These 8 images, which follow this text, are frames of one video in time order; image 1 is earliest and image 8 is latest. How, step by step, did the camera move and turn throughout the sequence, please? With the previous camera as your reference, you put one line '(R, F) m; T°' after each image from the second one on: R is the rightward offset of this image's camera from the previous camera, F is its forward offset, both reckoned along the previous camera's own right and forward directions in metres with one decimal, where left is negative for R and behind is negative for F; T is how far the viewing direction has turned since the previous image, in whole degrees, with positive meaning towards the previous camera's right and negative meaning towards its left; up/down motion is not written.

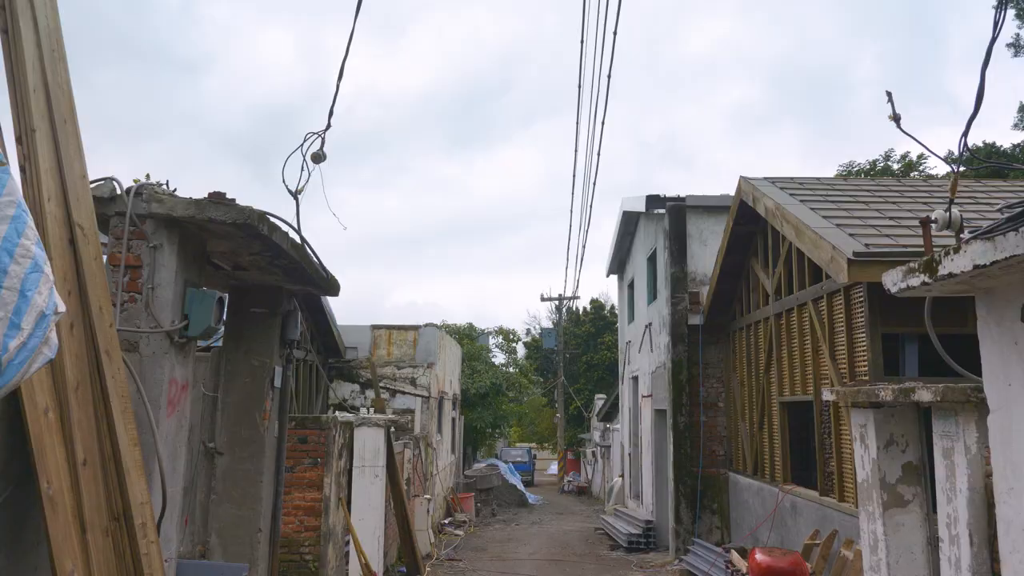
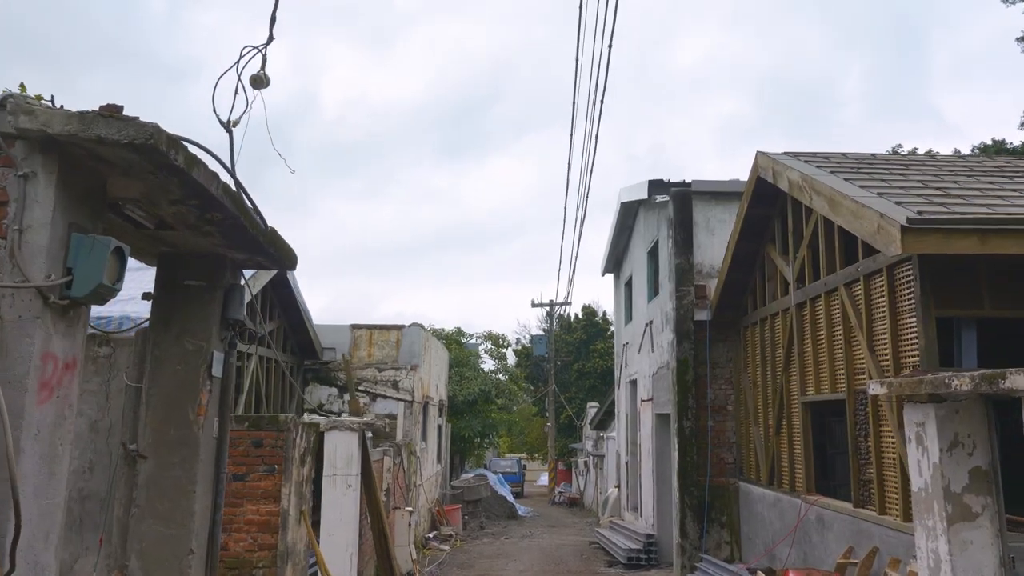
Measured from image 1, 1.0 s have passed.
(0.0, +0.9) m; +1°
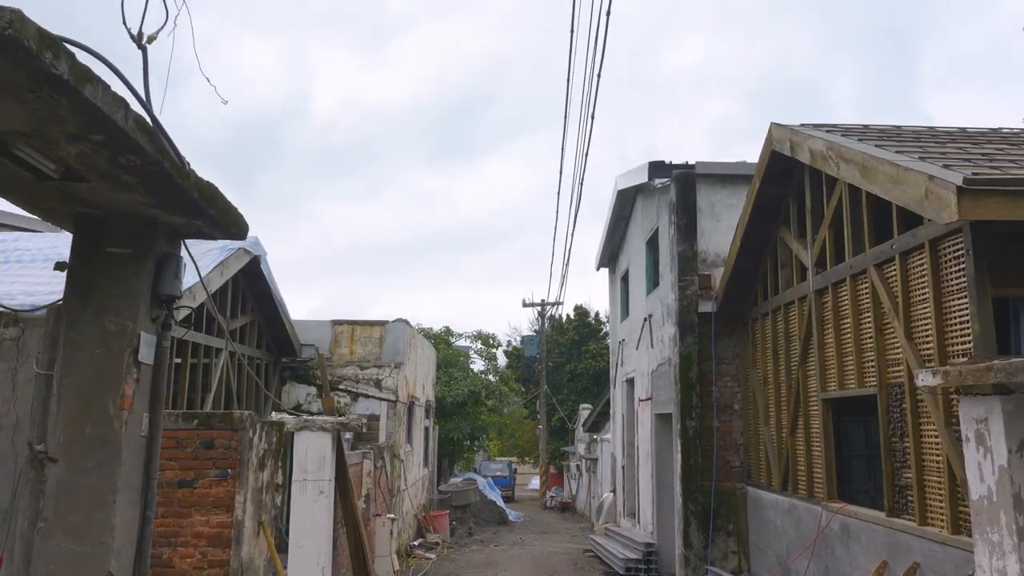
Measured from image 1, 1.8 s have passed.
(0.0, +0.7) m; +1°
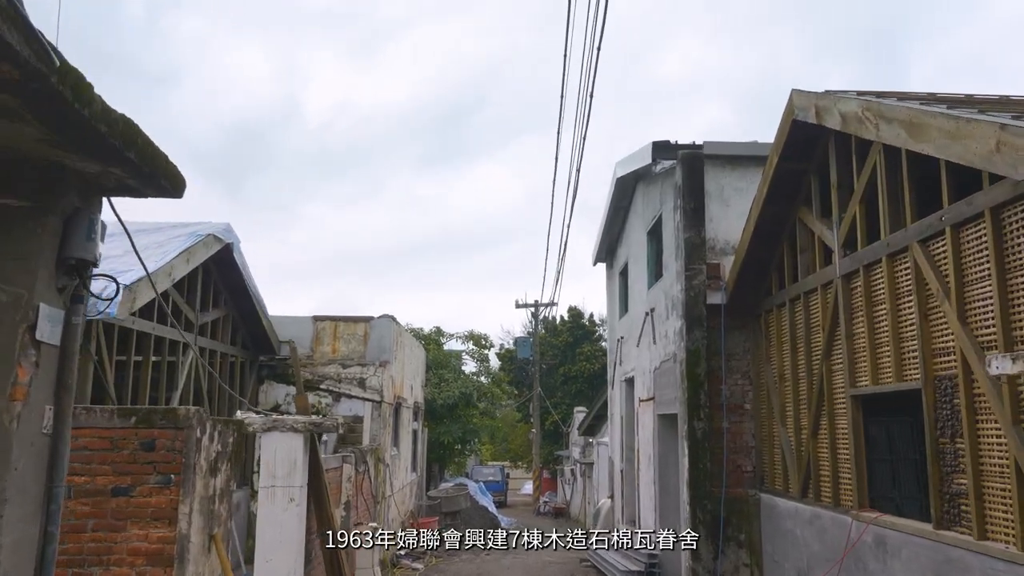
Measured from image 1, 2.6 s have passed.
(0.0, +0.7) m; 0°
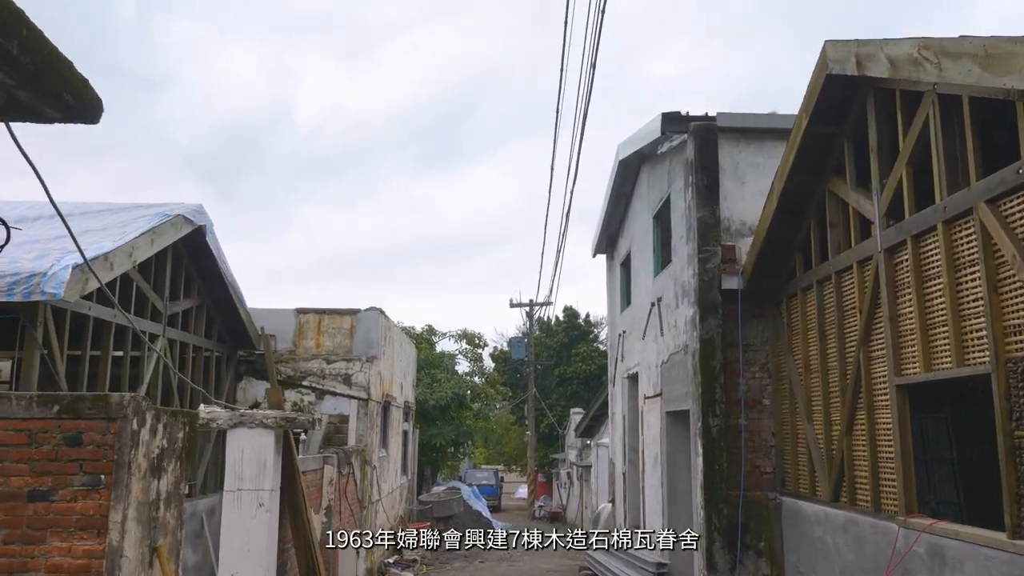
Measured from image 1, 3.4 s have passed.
(0.0, +0.7) m; 0°
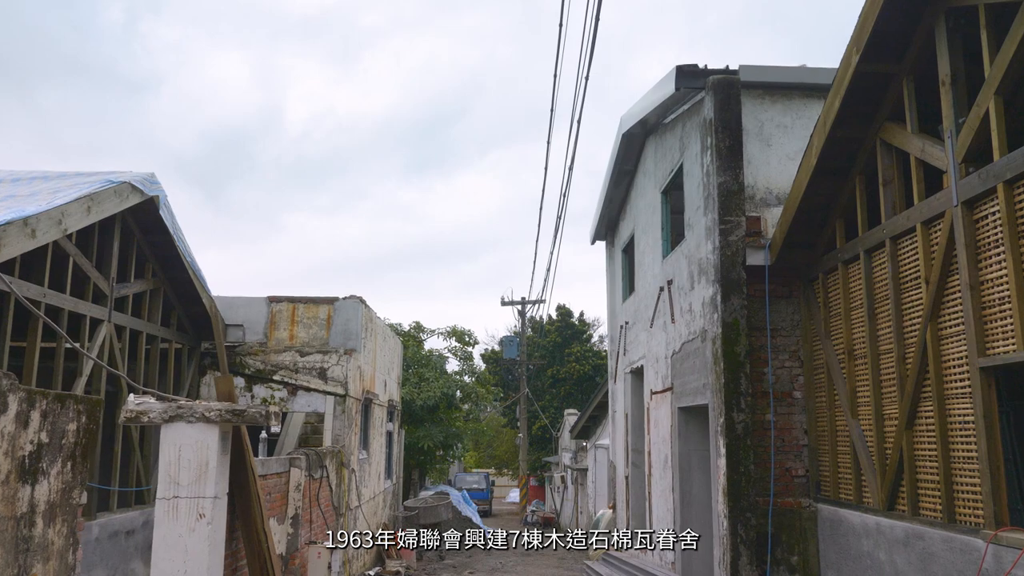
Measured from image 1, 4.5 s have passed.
(0.0, +1.0) m; +1°
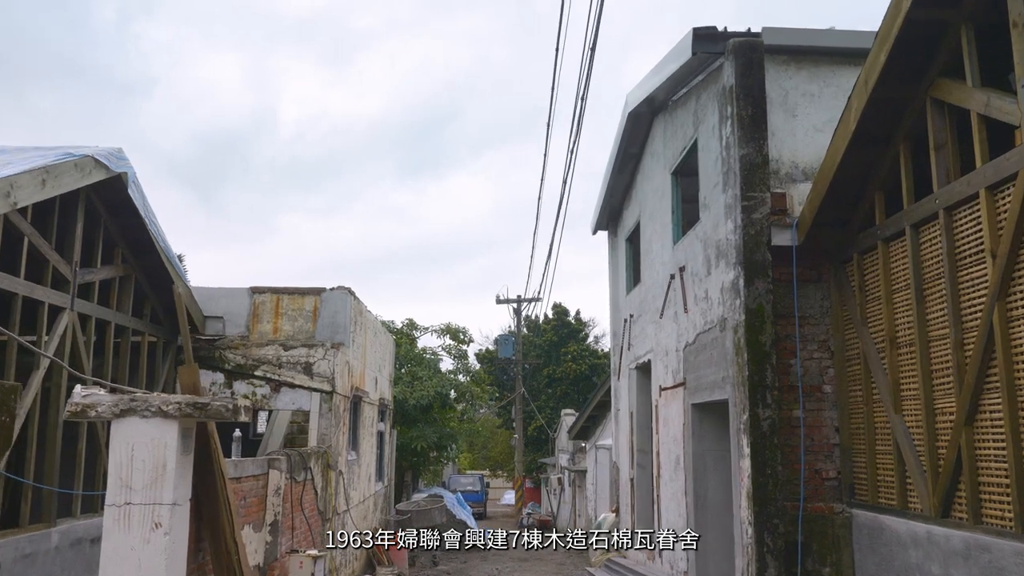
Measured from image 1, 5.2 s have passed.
(0.0, +0.6) m; 0°
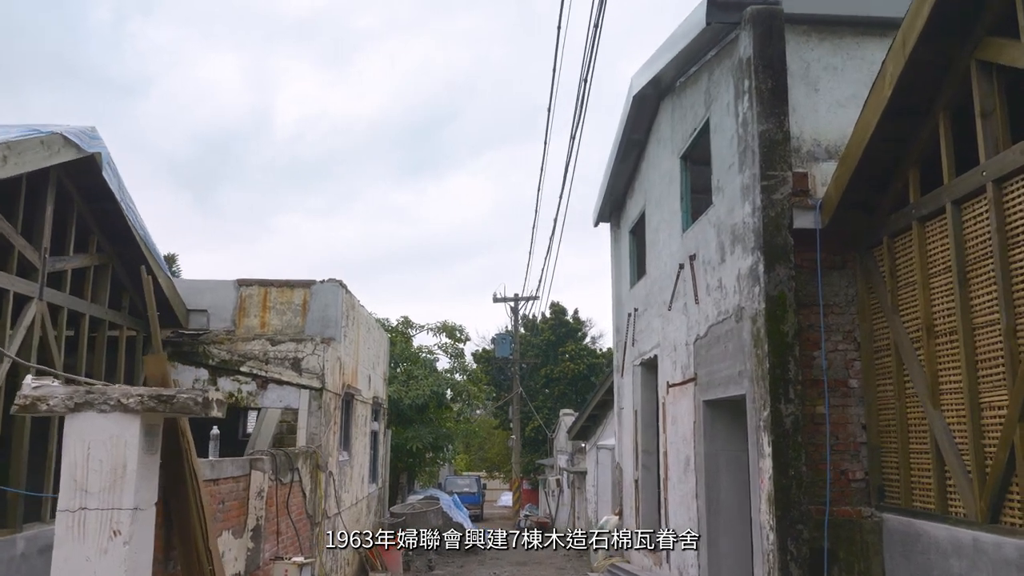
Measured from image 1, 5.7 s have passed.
(0.0, +0.4) m; 0°
